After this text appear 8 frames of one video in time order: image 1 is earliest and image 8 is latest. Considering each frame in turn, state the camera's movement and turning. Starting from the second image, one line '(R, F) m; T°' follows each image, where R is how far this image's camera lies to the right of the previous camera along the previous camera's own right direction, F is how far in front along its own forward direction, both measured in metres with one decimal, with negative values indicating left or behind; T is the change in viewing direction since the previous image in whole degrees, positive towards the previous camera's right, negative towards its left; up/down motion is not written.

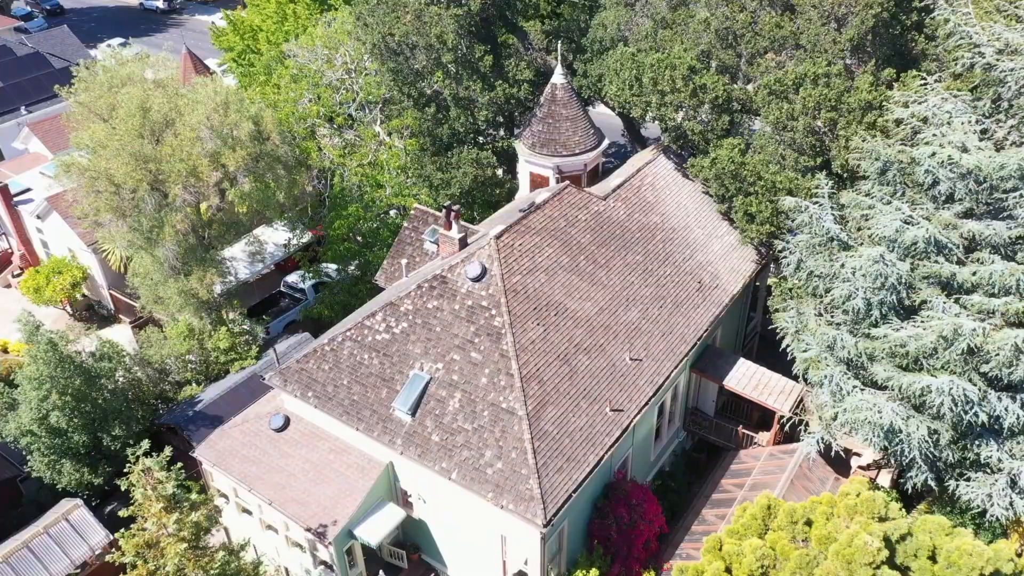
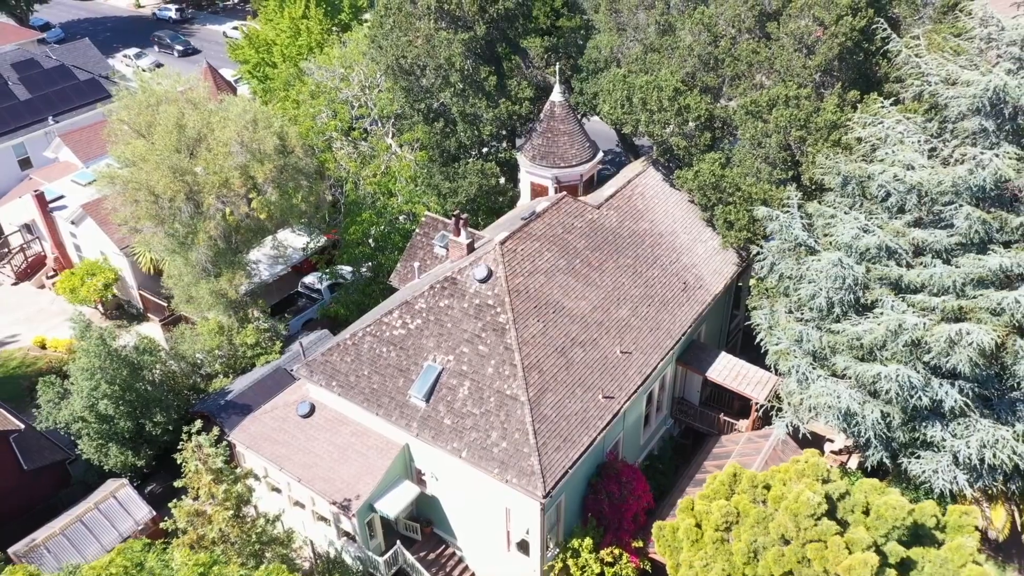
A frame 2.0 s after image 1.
(-0.1, -2.0) m; 0°
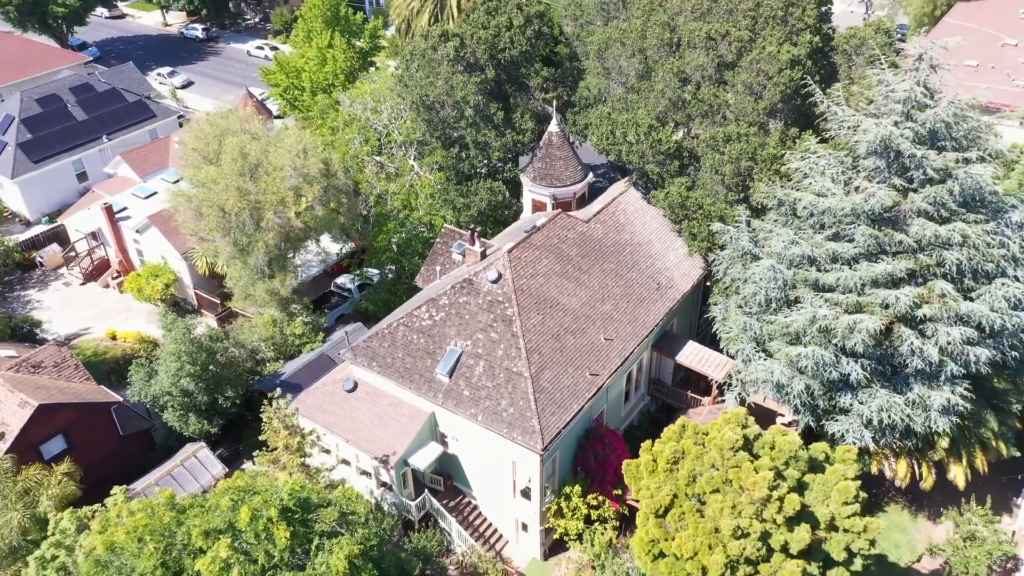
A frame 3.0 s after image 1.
(-0.2, -4.7) m; 0°
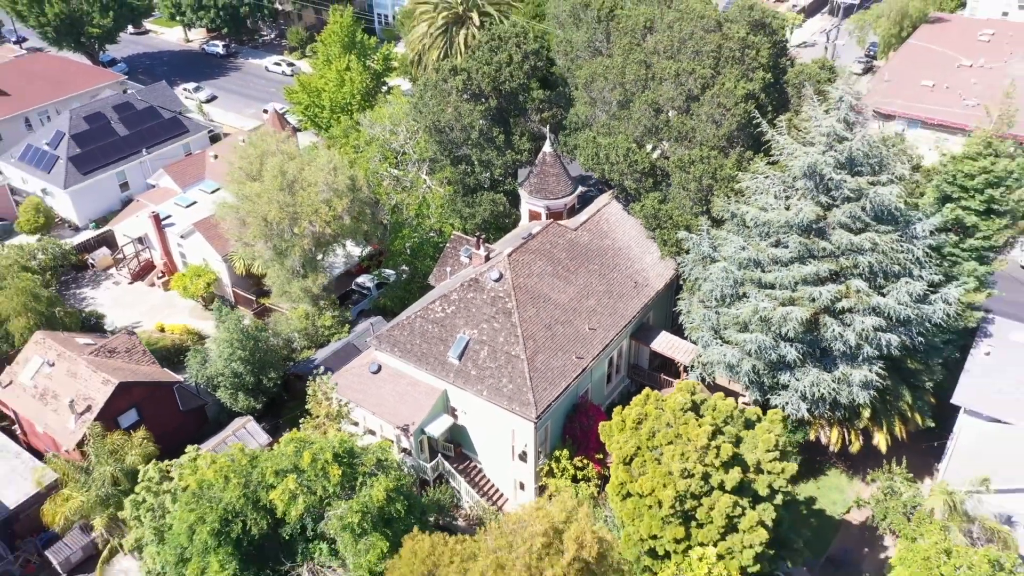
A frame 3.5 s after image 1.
(0.0, -4.6) m; 0°
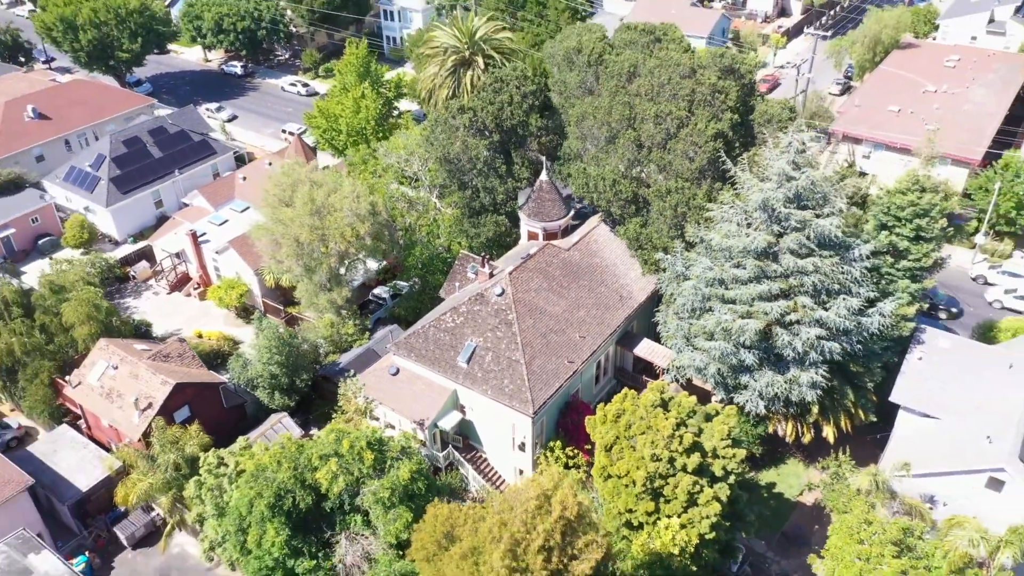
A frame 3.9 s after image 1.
(0.0, -4.5) m; 0°
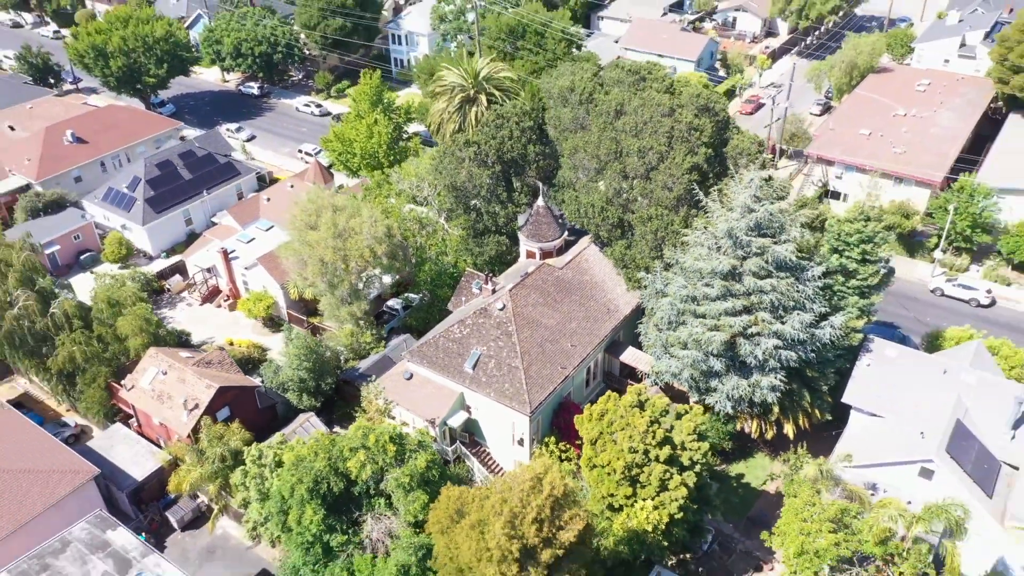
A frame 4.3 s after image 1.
(+0.1, -4.6) m; 0°
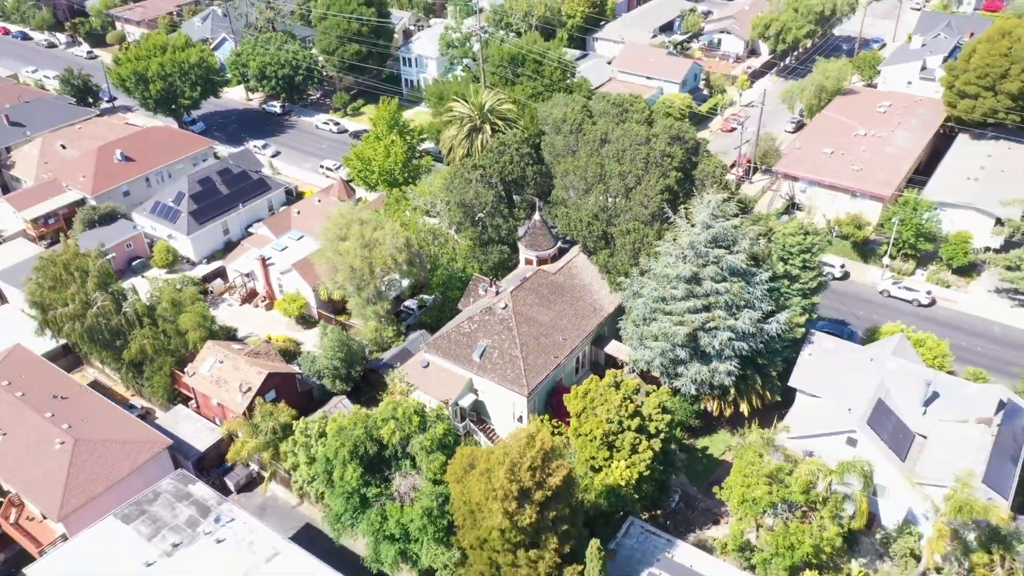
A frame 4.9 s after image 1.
(+0.1, -7.1) m; 0°
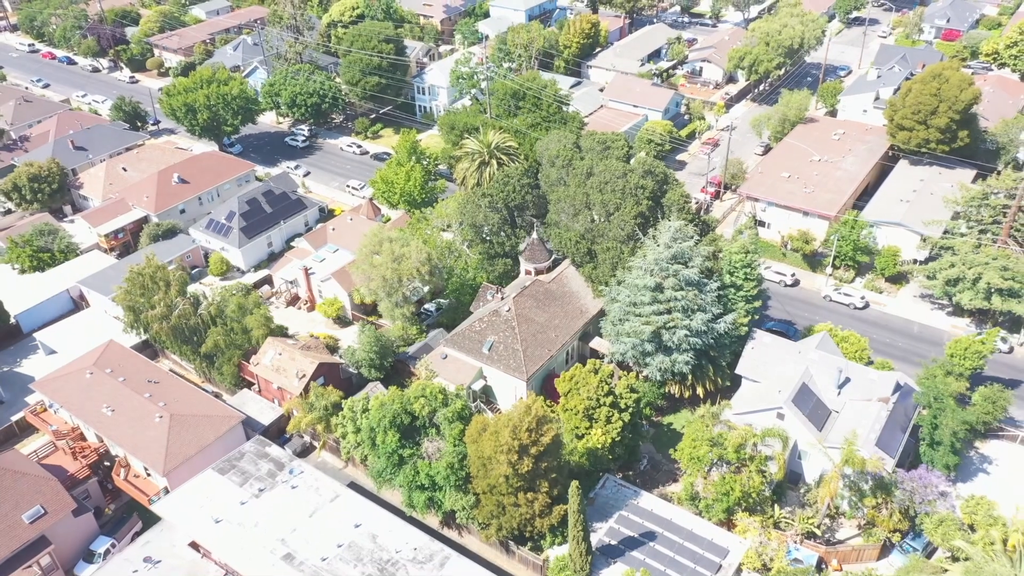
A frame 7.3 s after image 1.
(0.0, -10.7) m; 0°
